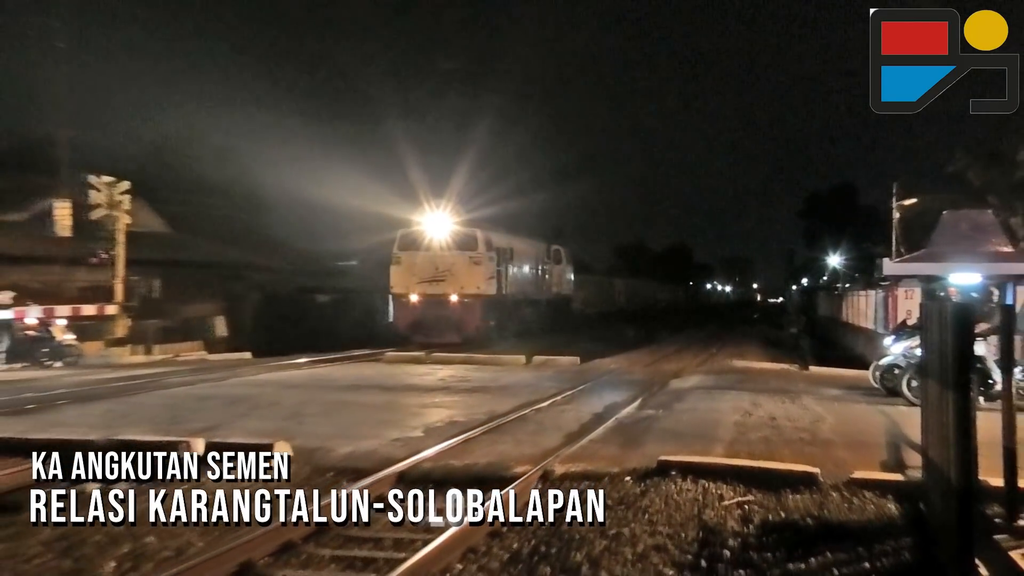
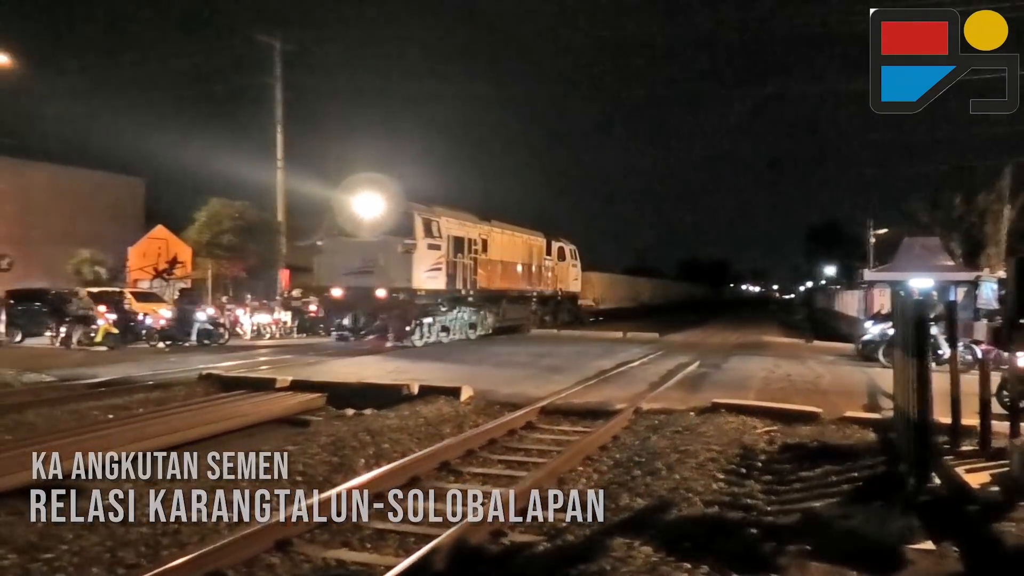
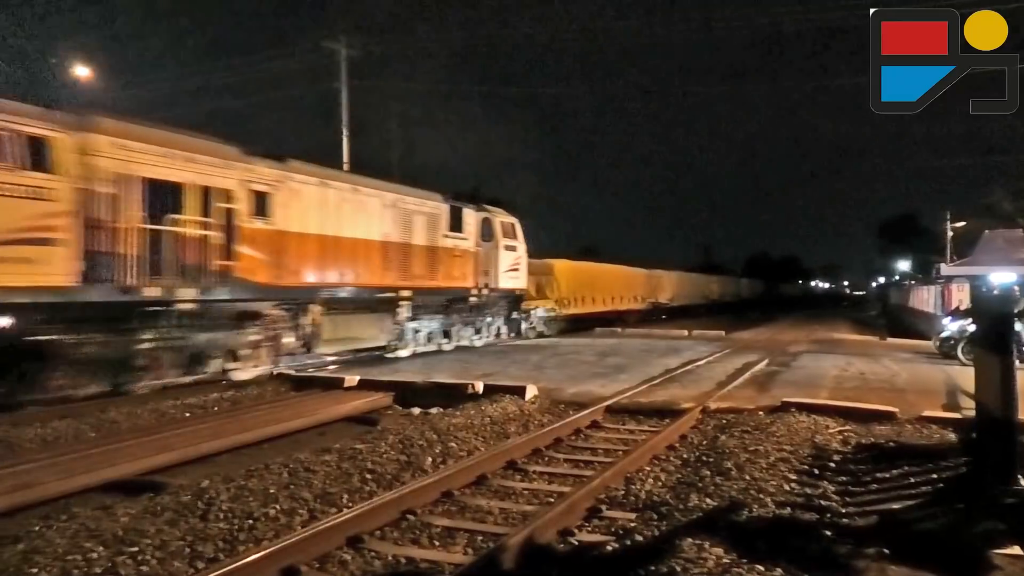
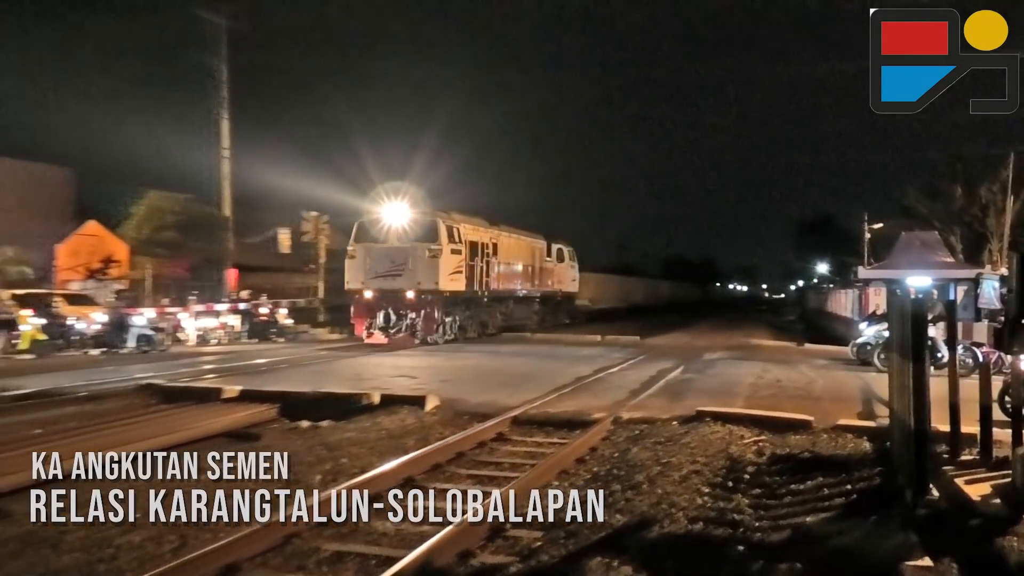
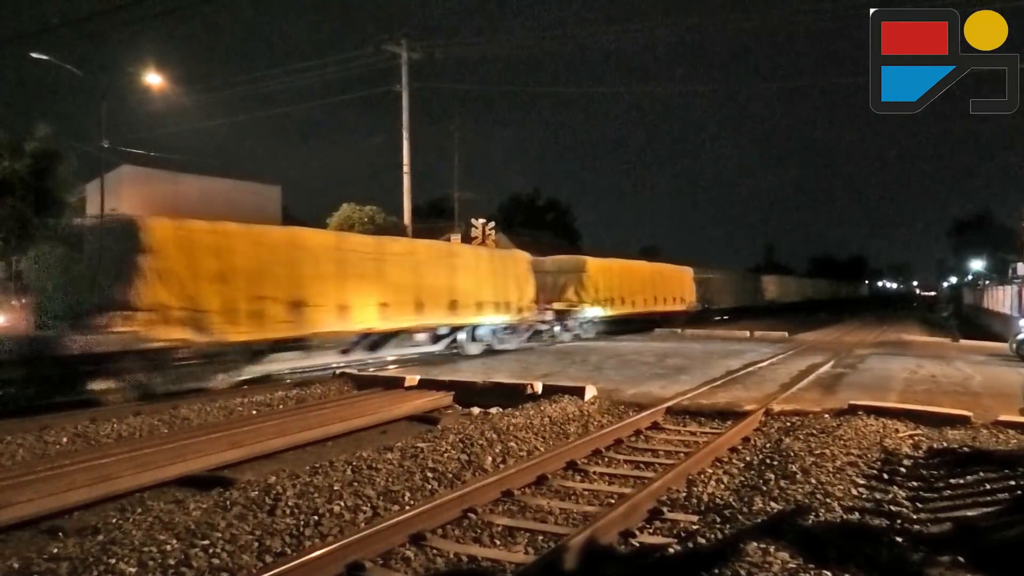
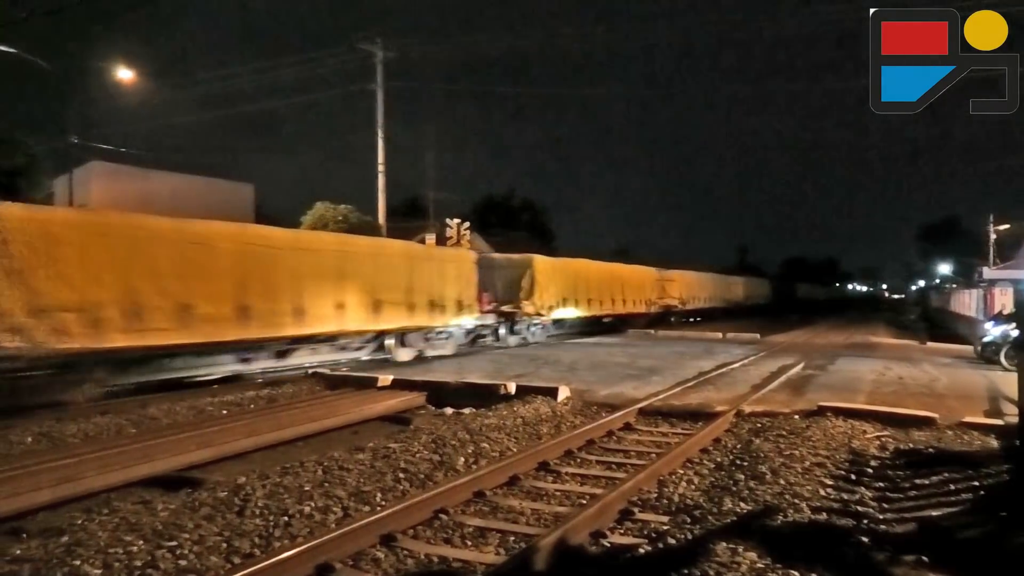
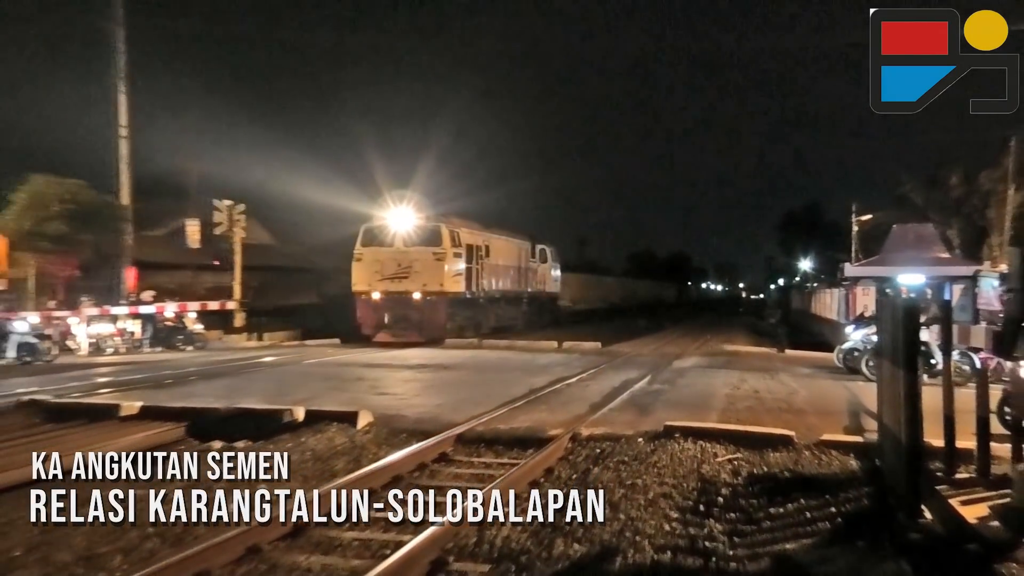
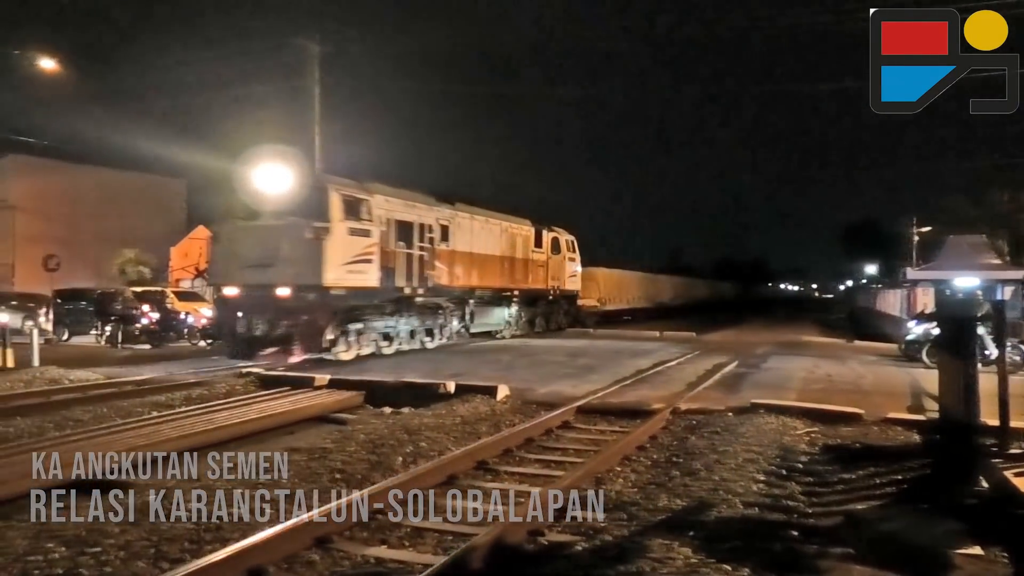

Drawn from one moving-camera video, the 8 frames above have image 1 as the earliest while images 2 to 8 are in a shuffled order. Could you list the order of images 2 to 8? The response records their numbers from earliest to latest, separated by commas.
7, 4, 2, 8, 3, 6, 5
